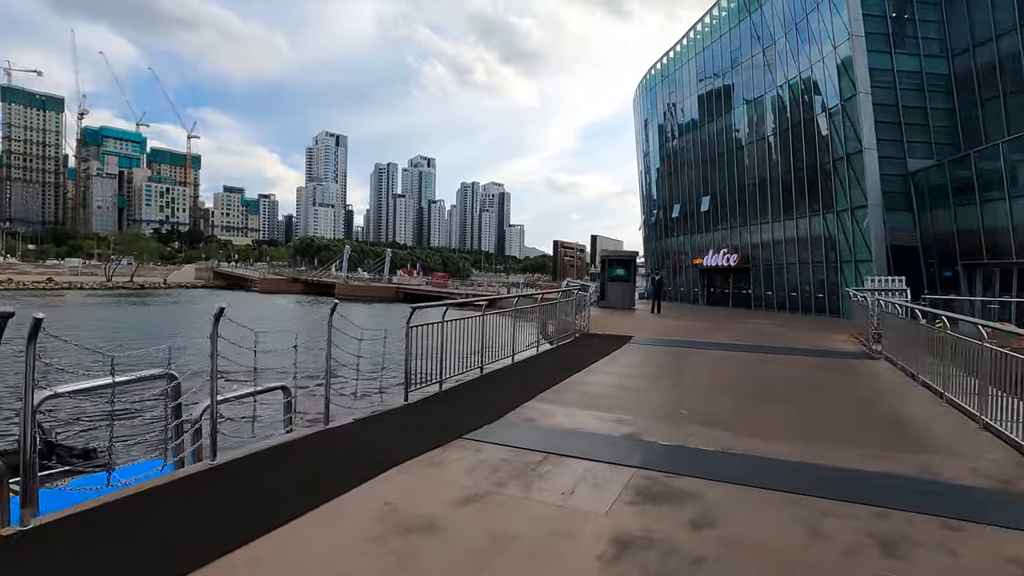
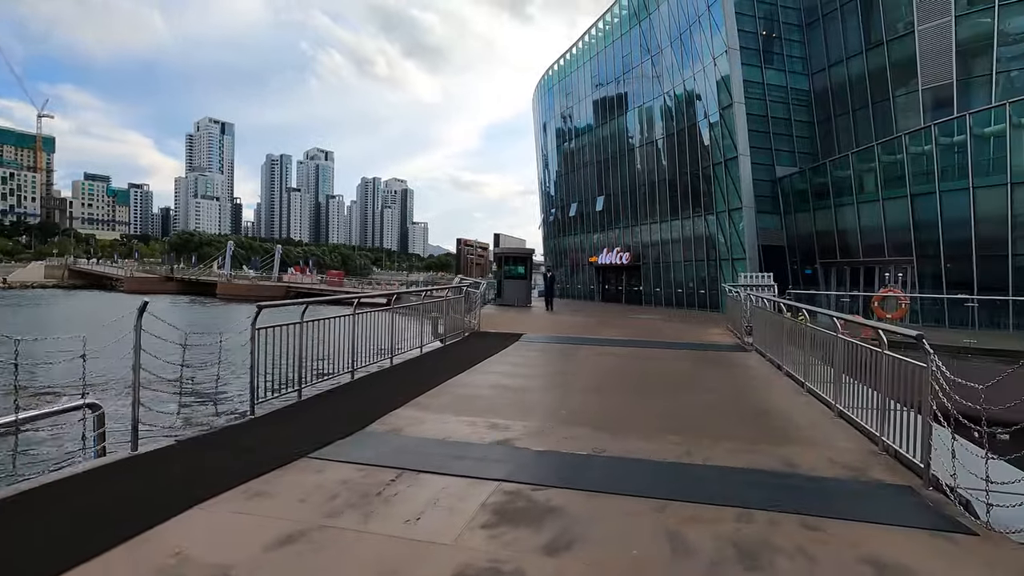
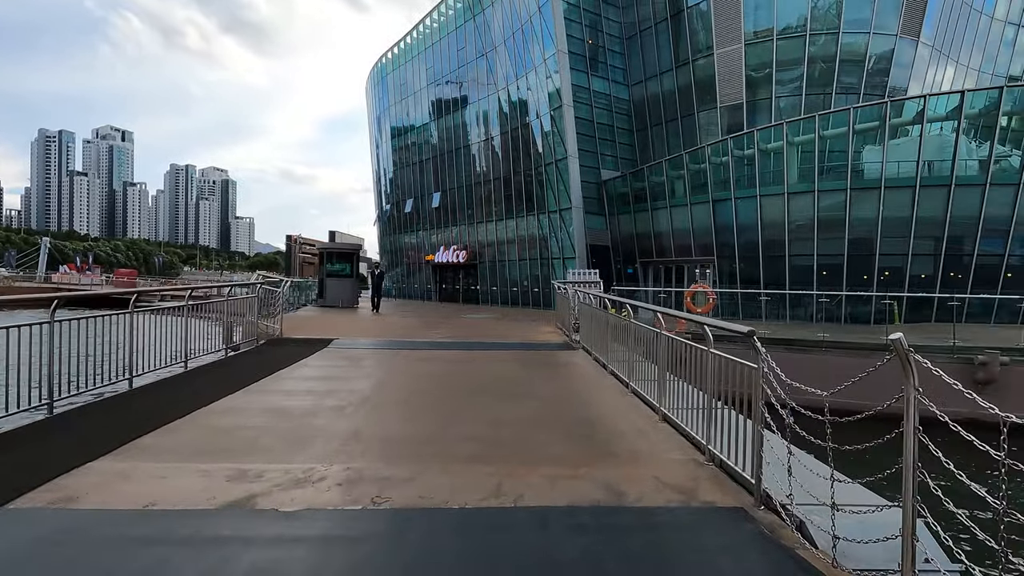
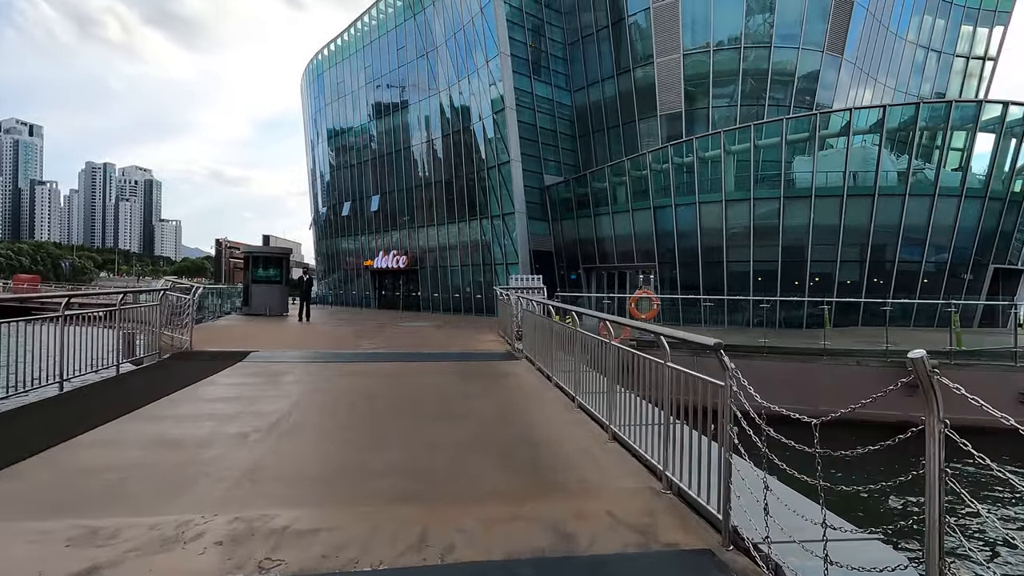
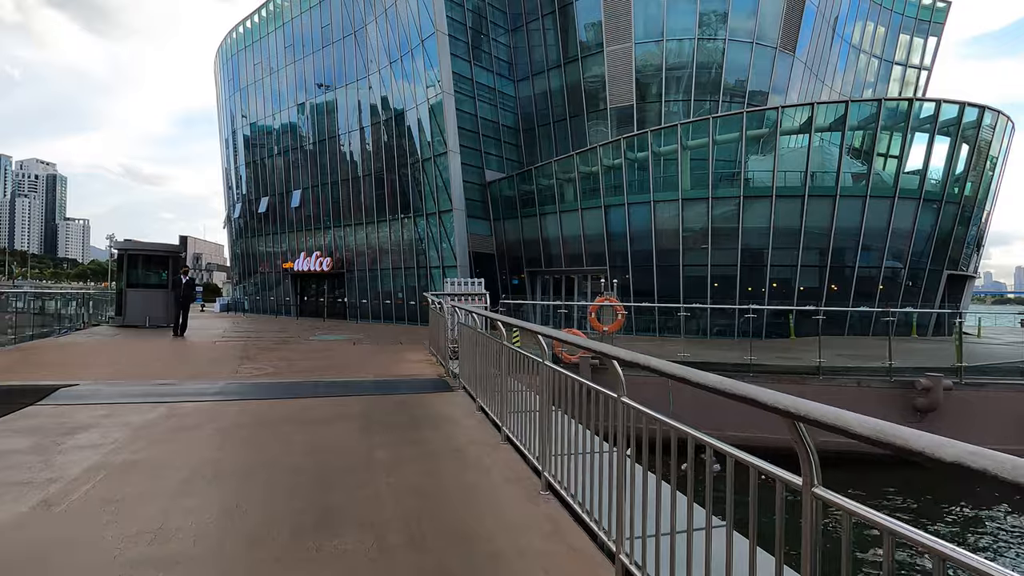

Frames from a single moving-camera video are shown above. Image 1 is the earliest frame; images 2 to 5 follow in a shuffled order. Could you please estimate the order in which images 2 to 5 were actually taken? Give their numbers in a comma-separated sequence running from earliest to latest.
2, 3, 4, 5
